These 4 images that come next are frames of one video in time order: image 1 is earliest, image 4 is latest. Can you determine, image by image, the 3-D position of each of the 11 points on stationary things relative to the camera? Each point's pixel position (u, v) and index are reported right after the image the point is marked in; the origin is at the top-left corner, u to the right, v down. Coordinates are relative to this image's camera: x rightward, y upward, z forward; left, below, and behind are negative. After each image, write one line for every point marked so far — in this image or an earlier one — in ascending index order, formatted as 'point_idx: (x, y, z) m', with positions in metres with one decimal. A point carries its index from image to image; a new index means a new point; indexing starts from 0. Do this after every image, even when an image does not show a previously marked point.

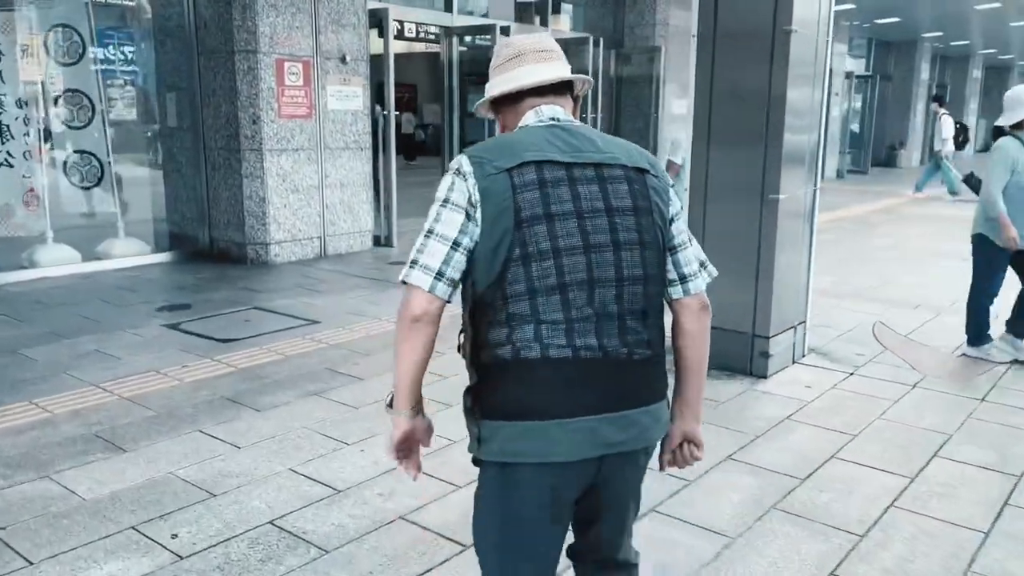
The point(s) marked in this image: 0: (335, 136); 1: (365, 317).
0: (-1.9, +1.6, +8.8) m
1: (-1.1, -0.2, +6.3) m
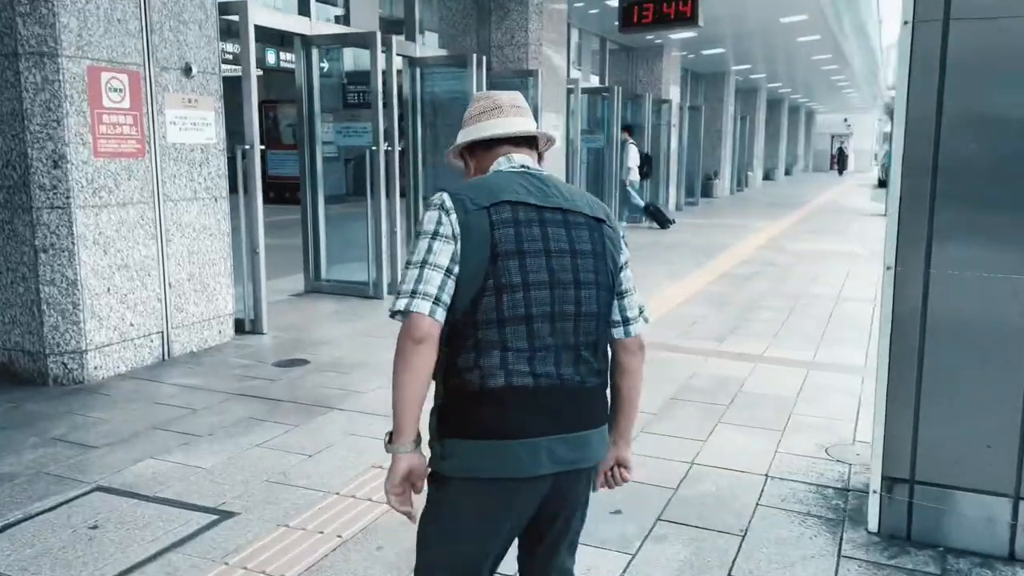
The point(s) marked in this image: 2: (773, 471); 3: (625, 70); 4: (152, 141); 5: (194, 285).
0: (-2.4, +0.8, +6.0) m
1: (-0.9, -0.9, +3.8) m
2: (+1.2, -0.9, +4.0) m
3: (+2.6, +5.0, +19.2) m
4: (-2.5, +1.0, +5.8) m
5: (-2.3, 0.0, +6.2) m
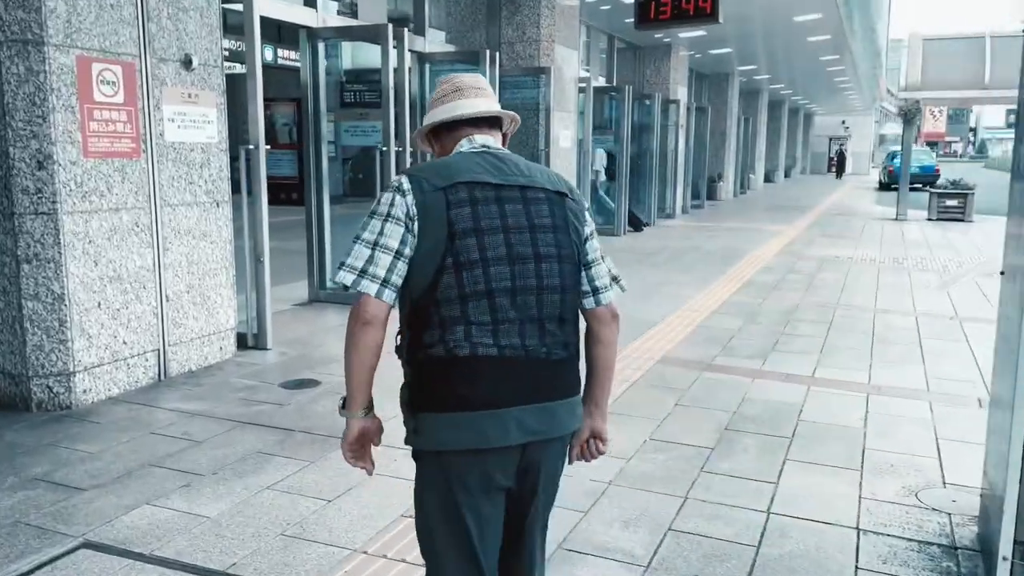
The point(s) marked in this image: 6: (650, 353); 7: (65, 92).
0: (-2.2, +0.7, +5.5) m
1: (-0.7, -1.0, +3.2) m
2: (+1.4, -1.0, +3.5) m
3: (+2.7, +4.8, +18.7) m
4: (-2.3, +0.9, +5.3) m
5: (-2.1, -0.1, +5.7) m
6: (+1.1, -0.5, +6.4) m
7: (-2.5, +1.1, +4.7) m
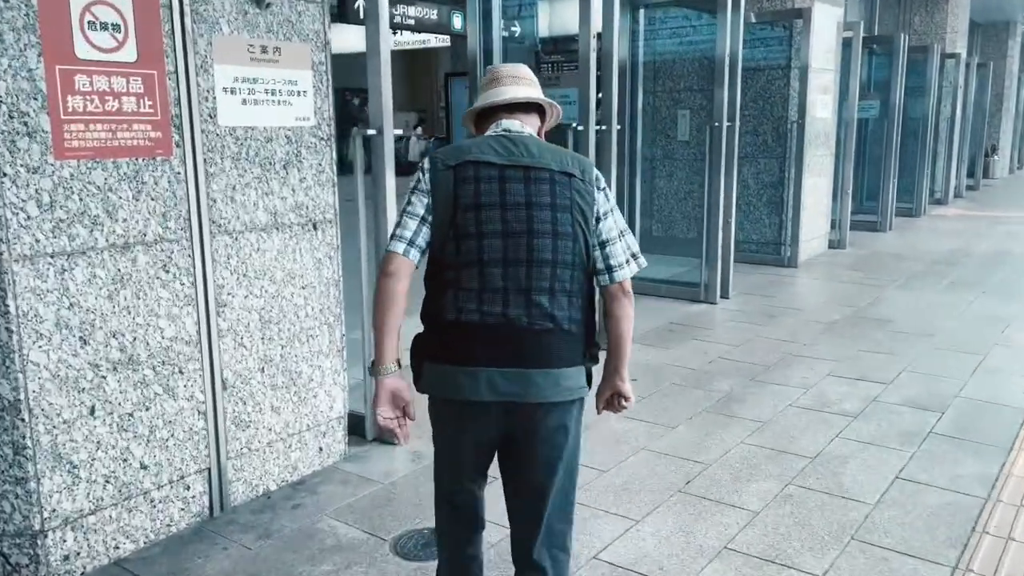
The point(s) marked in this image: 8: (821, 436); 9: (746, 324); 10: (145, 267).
0: (-1.1, +0.4, +3.3) m
1: (-0.2, -1.4, +0.8) m
2: (+2.0, -1.4, +0.6) m
3: (+6.8, +4.8, +14.9) m
4: (-1.2, +0.6, +3.1) m
5: (-1.0, -0.4, +3.5) m
6: (+2.3, -0.9, +3.5) m
7: (-1.5, +0.8, +2.6) m
8: (+1.5, -0.7, +4.2) m
9: (+1.8, -0.3, +6.5) m
10: (-1.3, +0.1, +3.0) m
